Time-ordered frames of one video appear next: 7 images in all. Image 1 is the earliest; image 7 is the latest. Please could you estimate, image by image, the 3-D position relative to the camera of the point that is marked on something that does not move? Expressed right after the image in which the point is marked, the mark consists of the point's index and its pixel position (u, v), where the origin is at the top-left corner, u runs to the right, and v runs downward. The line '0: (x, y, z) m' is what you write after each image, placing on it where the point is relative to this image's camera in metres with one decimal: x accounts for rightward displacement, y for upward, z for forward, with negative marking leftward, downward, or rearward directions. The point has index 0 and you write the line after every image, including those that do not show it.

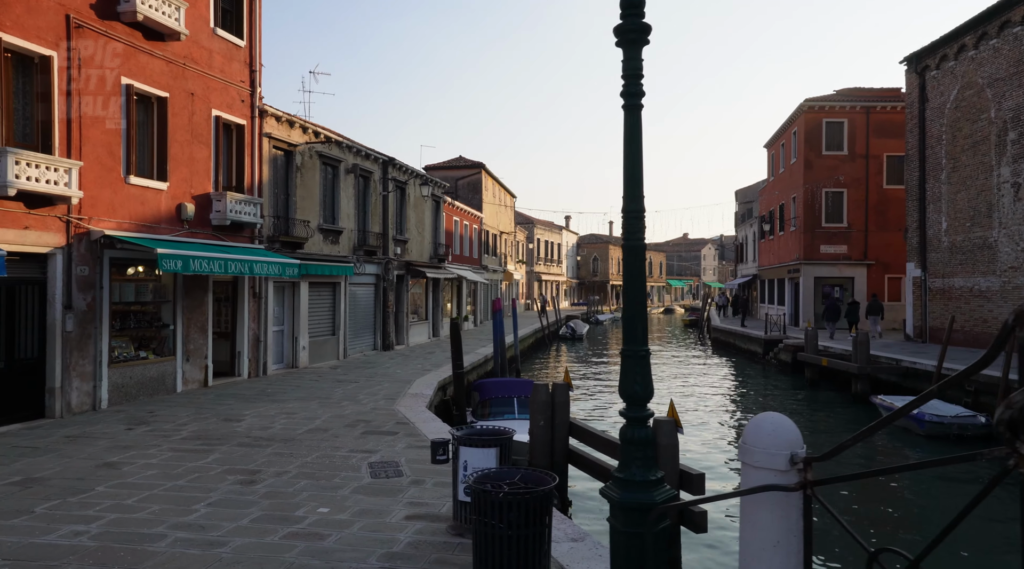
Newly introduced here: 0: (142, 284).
0: (-6.4, 0.0, +12.9) m
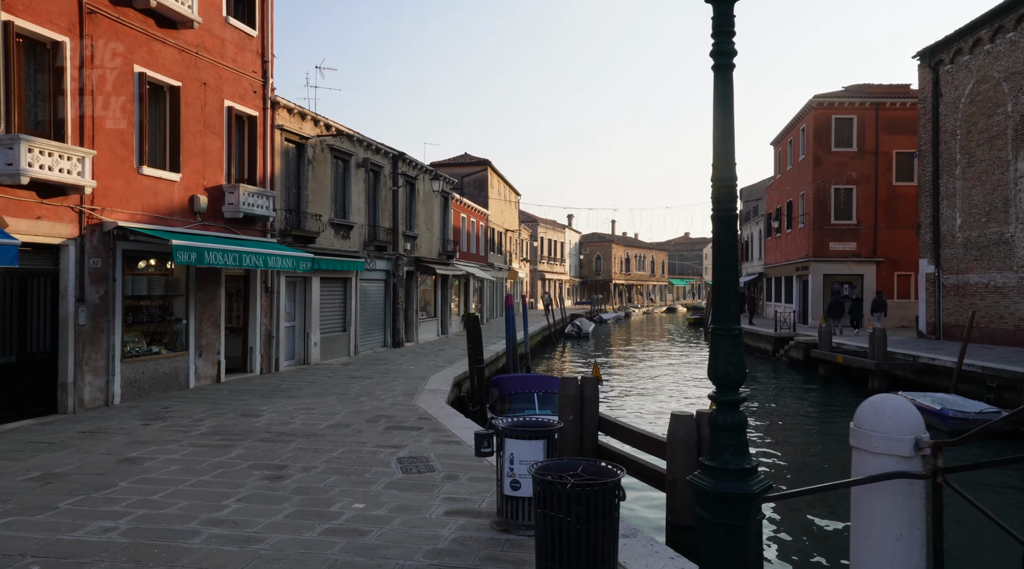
0: (-6.0, +0.1, +12.7) m
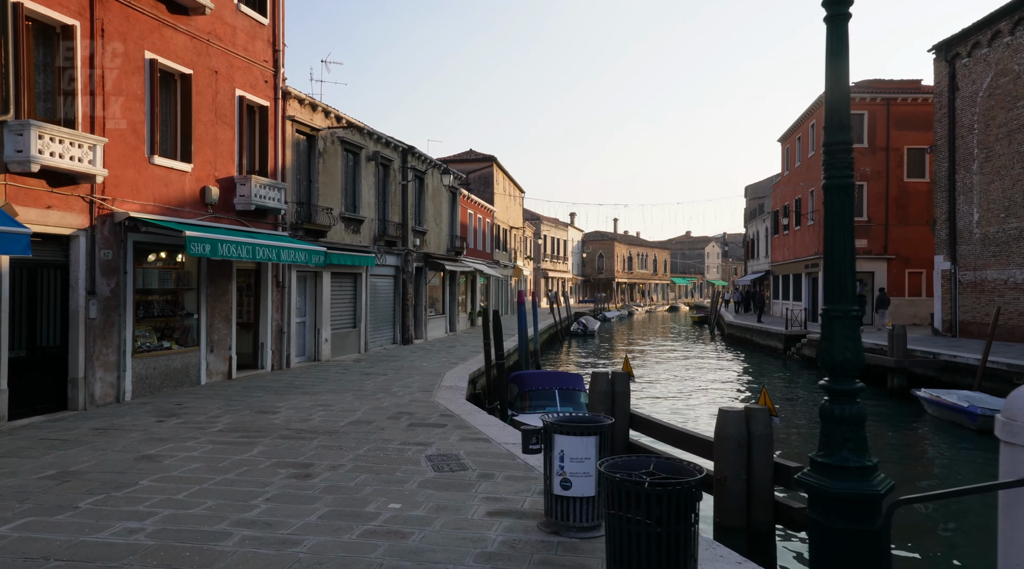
0: (-5.7, +0.2, +12.3) m
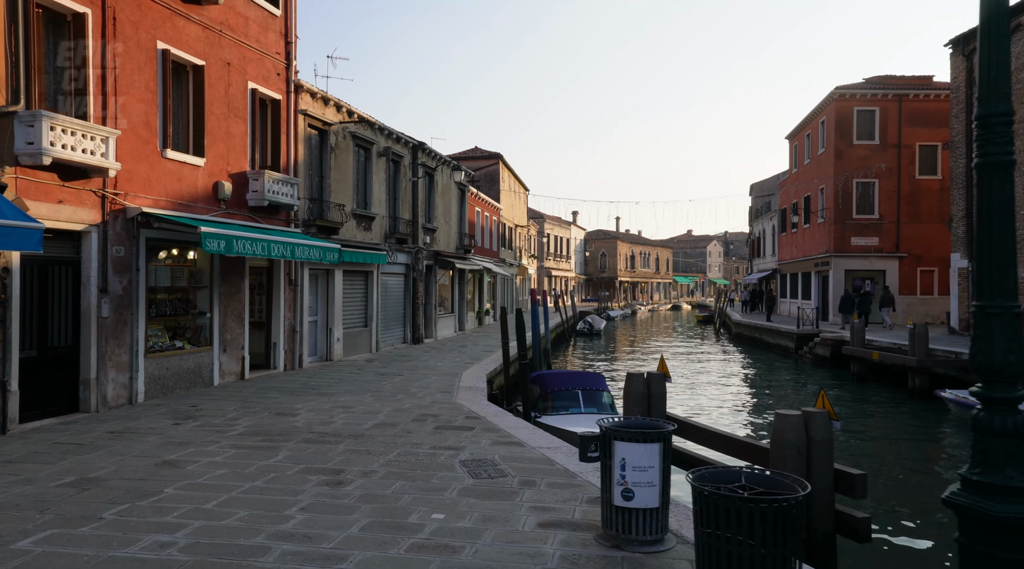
0: (-5.3, +0.3, +12.0) m
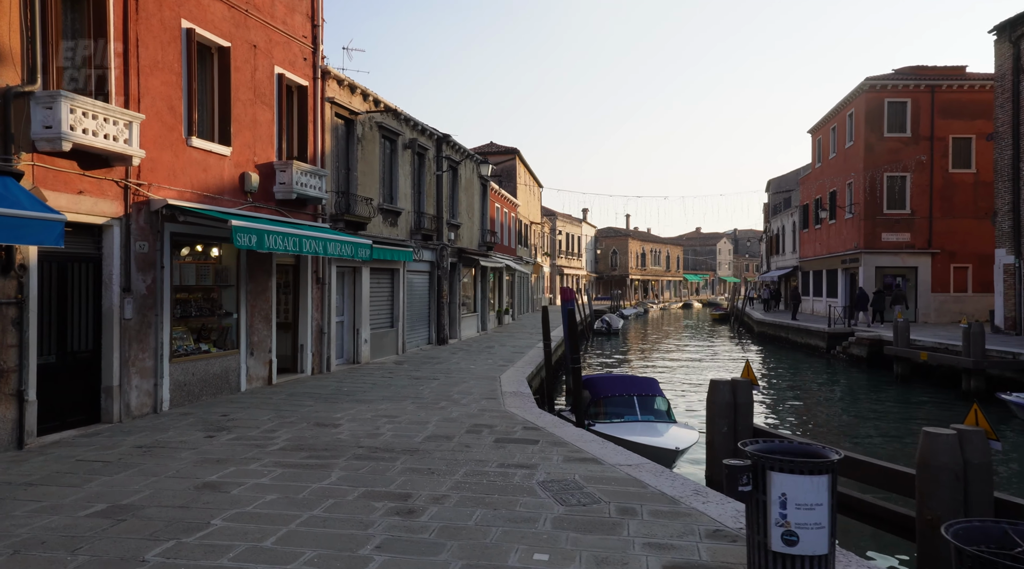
0: (-4.6, +0.3, +11.1) m
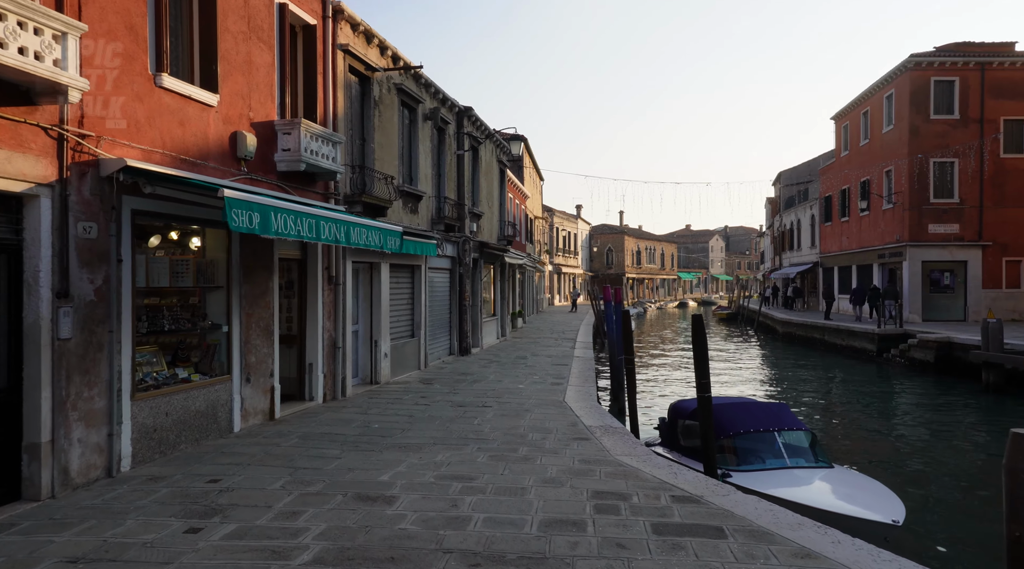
0: (-3.5, +0.3, +7.9) m
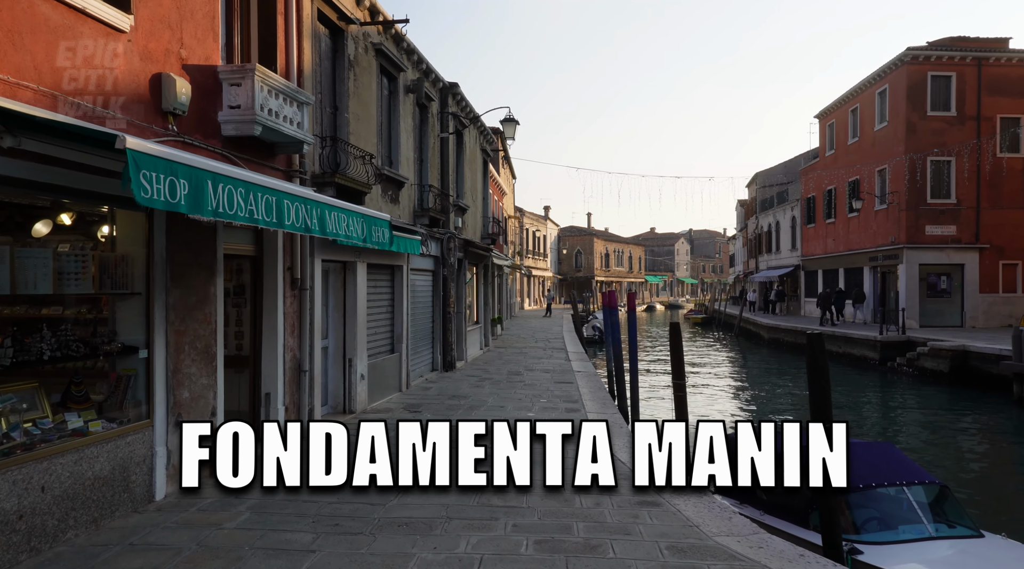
0: (-3.1, +0.2, +5.3) m
